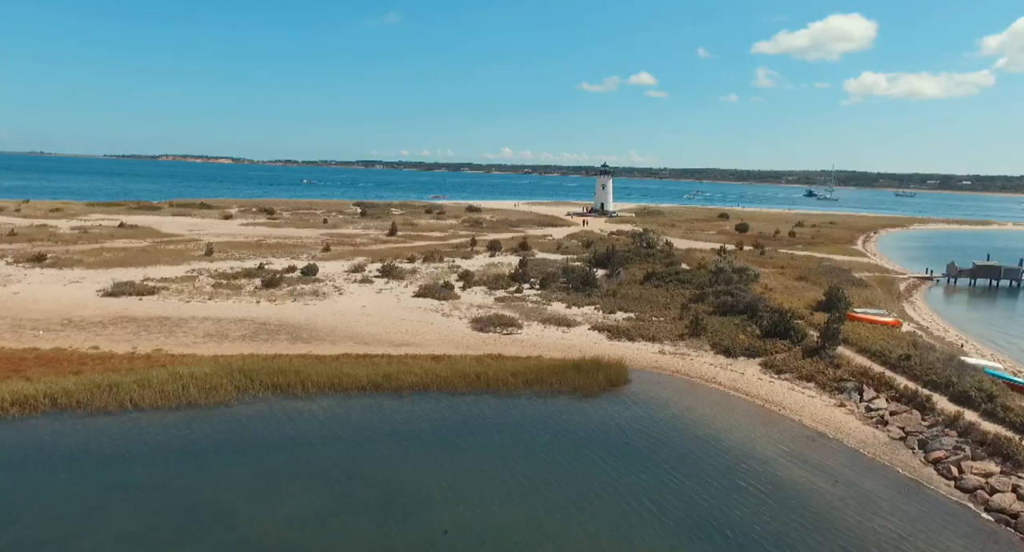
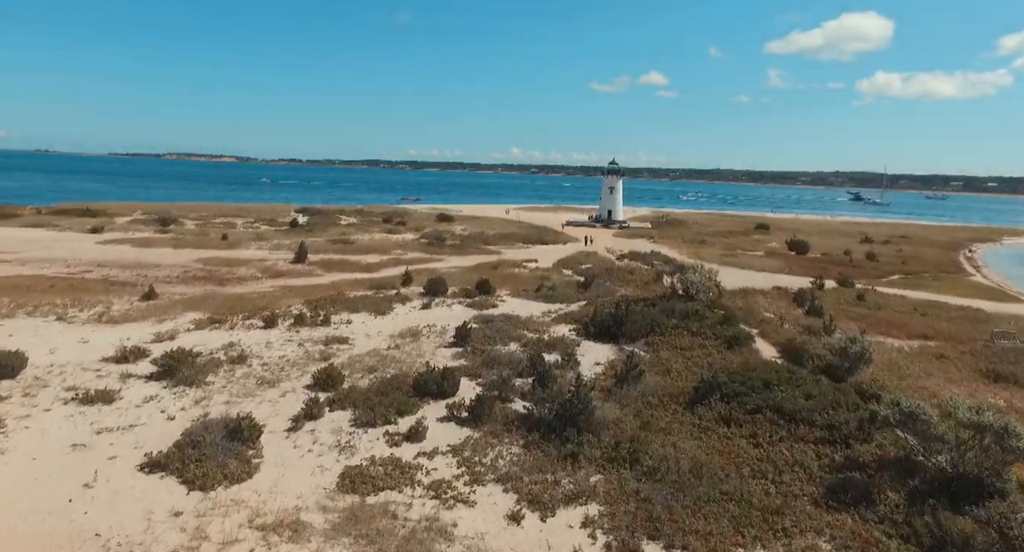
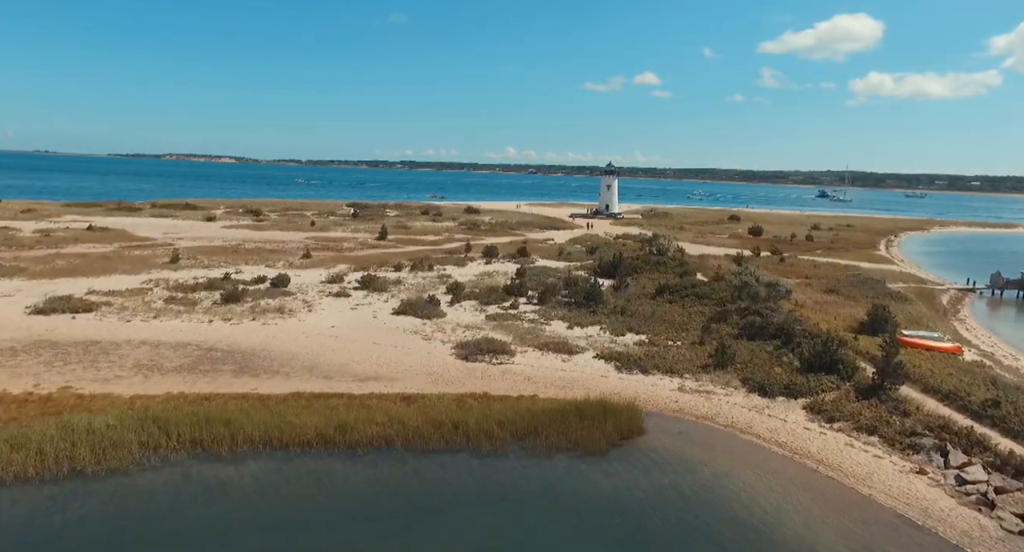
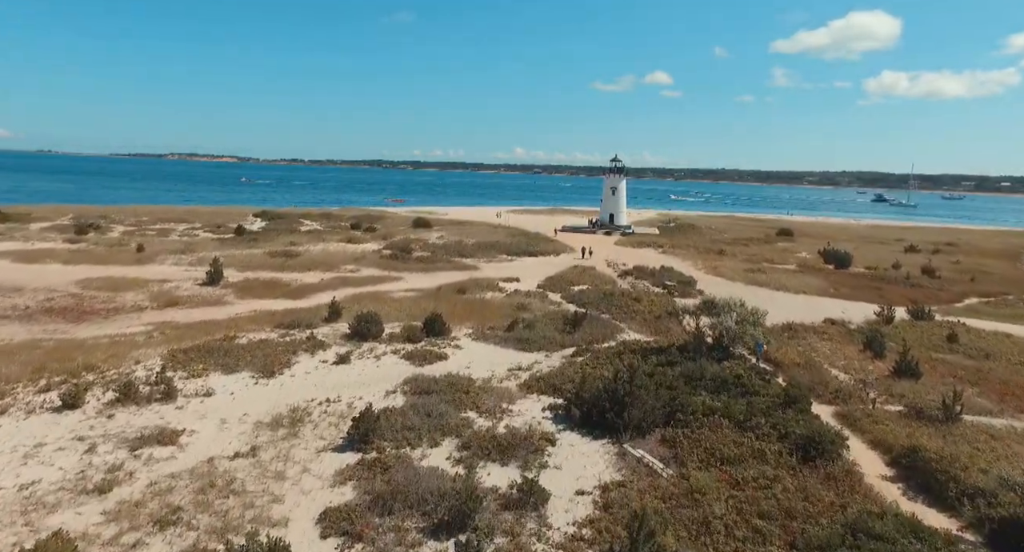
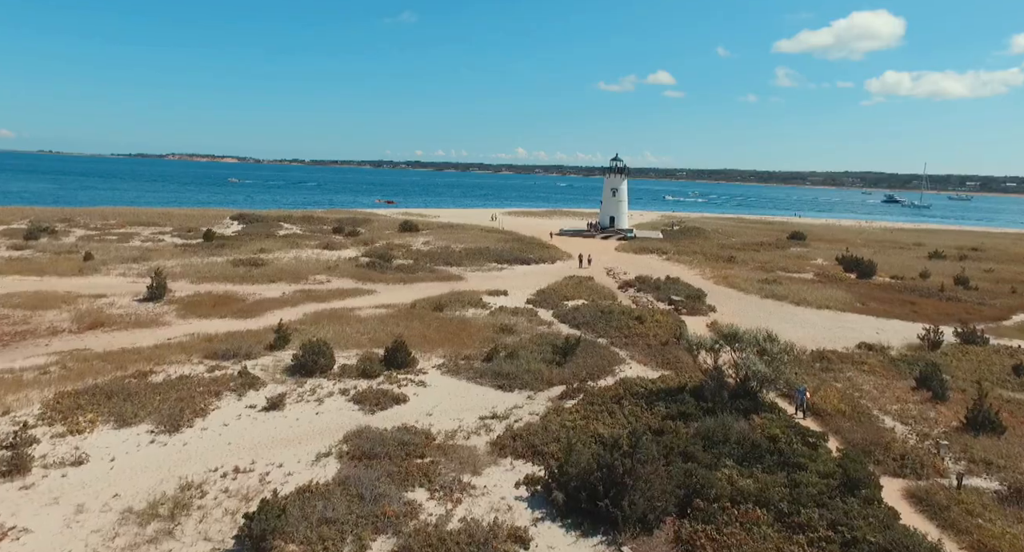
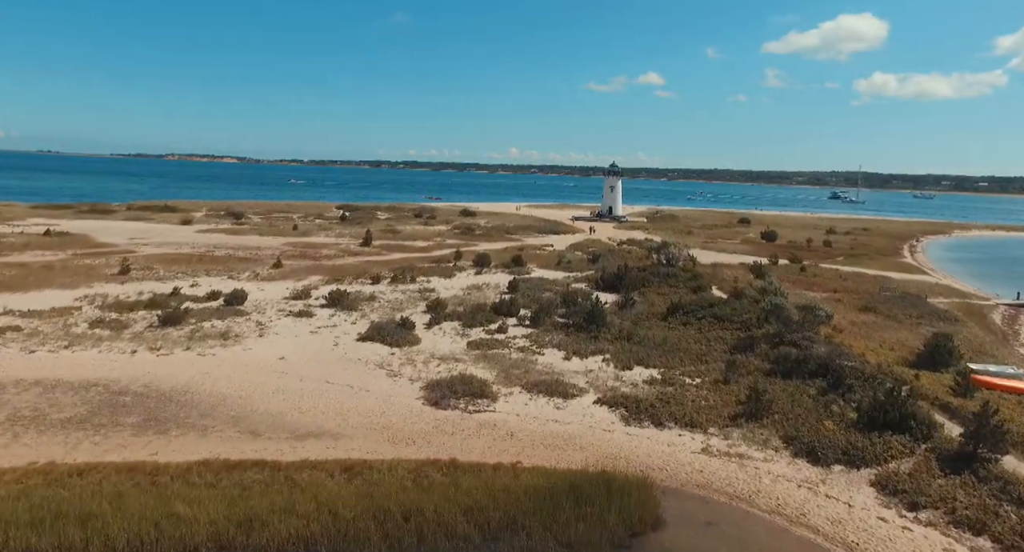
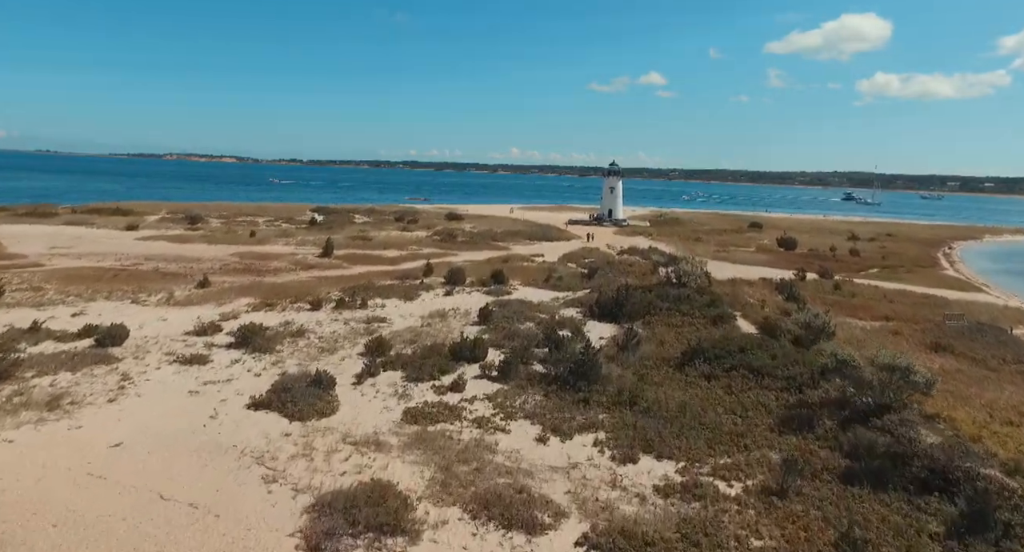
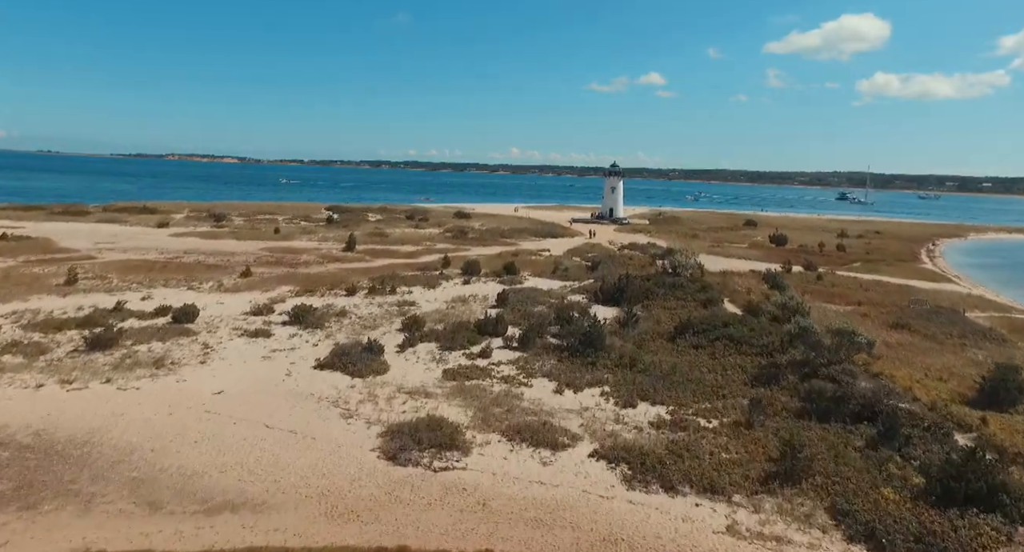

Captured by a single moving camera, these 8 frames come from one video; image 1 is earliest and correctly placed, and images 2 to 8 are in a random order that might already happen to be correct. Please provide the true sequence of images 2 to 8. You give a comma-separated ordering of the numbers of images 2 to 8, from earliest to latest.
3, 6, 8, 7, 2, 4, 5
